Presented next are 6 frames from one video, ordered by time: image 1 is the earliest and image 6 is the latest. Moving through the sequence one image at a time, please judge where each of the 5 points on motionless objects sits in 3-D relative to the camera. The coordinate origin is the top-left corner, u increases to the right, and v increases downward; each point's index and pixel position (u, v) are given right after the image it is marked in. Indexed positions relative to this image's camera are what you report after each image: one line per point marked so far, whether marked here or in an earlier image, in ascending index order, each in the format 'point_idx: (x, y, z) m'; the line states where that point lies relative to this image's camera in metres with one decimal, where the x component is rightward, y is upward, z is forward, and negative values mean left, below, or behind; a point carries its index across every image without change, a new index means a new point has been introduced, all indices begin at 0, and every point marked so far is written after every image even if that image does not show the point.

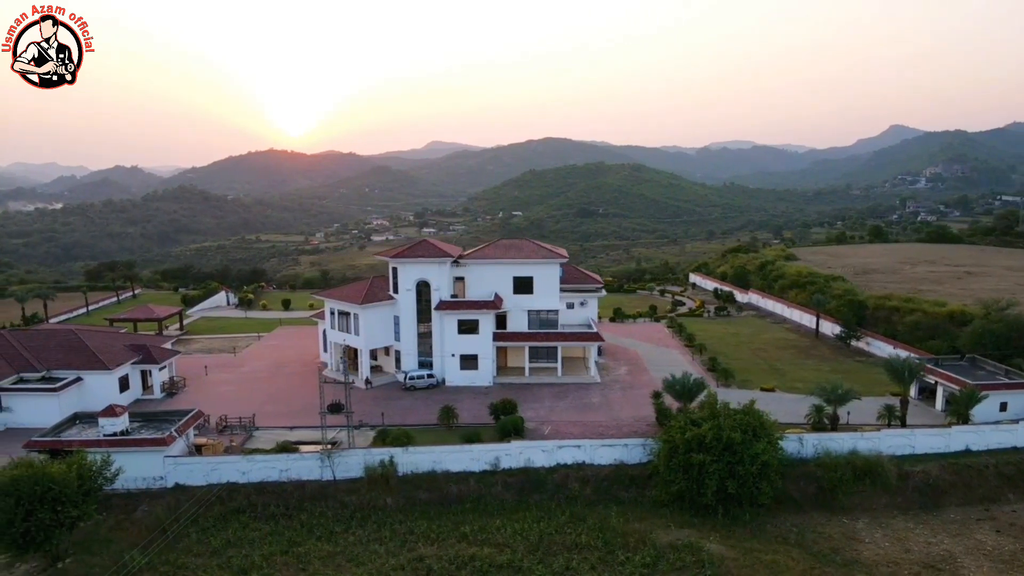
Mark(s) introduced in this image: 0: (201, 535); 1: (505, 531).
0: (-8.1, -6.6, +19.7) m
1: (-0.1, -6.5, +19.9) m
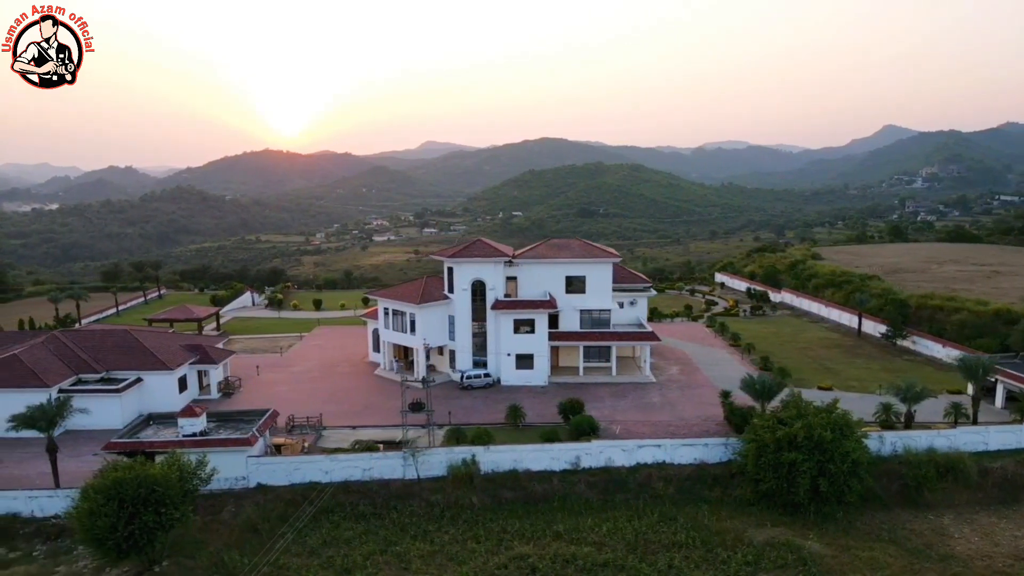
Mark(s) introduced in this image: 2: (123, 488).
0: (-5.6, -6.6, +19.6) m
1: (+2.4, -6.5, +19.8) m
2: (-8.8, -4.6, +17.0) m
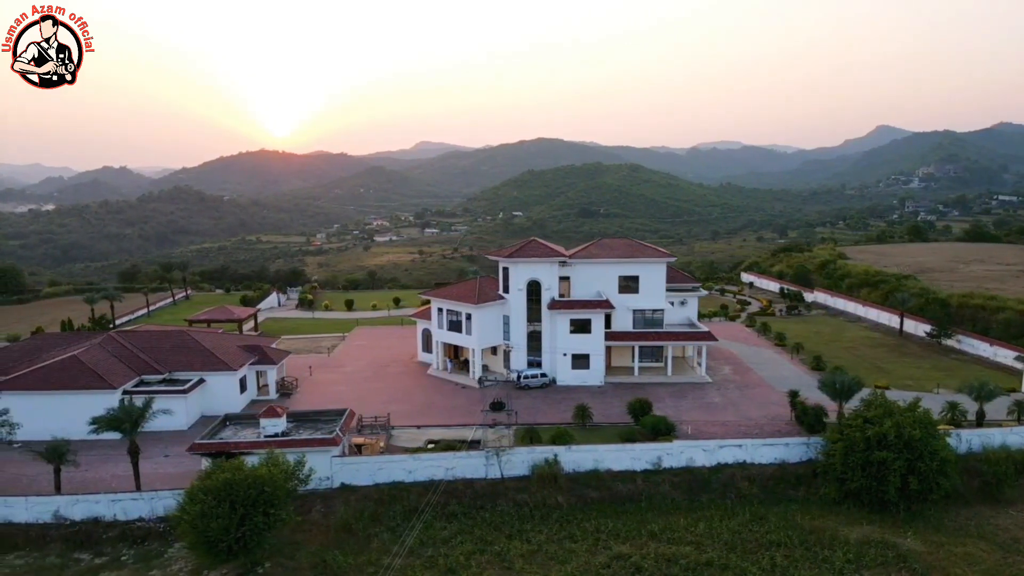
0: (-3.1, -6.6, +19.6) m
1: (+4.9, -6.5, +19.9) m
2: (-6.3, -4.6, +17.0) m
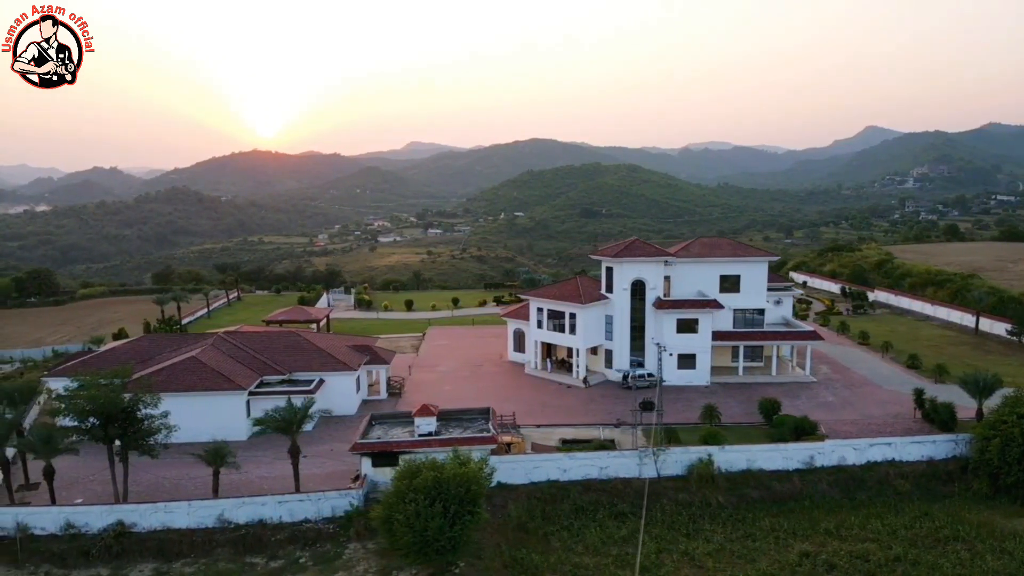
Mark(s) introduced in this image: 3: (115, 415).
0: (+1.6, -6.6, +19.6) m
1: (+9.6, -6.5, +20.0) m
2: (-1.6, -4.6, +16.9) m
3: (-10.6, -3.4, +19.6) m
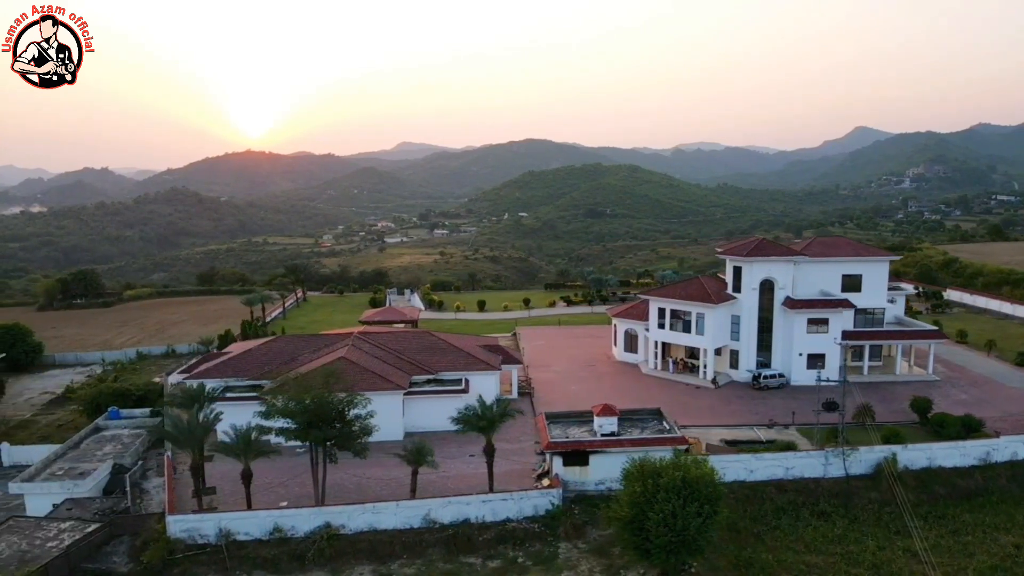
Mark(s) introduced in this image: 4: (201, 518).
0: (+7.2, -6.6, +19.7) m
1: (+15.2, -6.4, +20.2) m
2: (+4.1, -4.6, +17.0) m
3: (-4.9, -3.4, +19.6) m
4: (-8.4, -6.2, +19.9) m
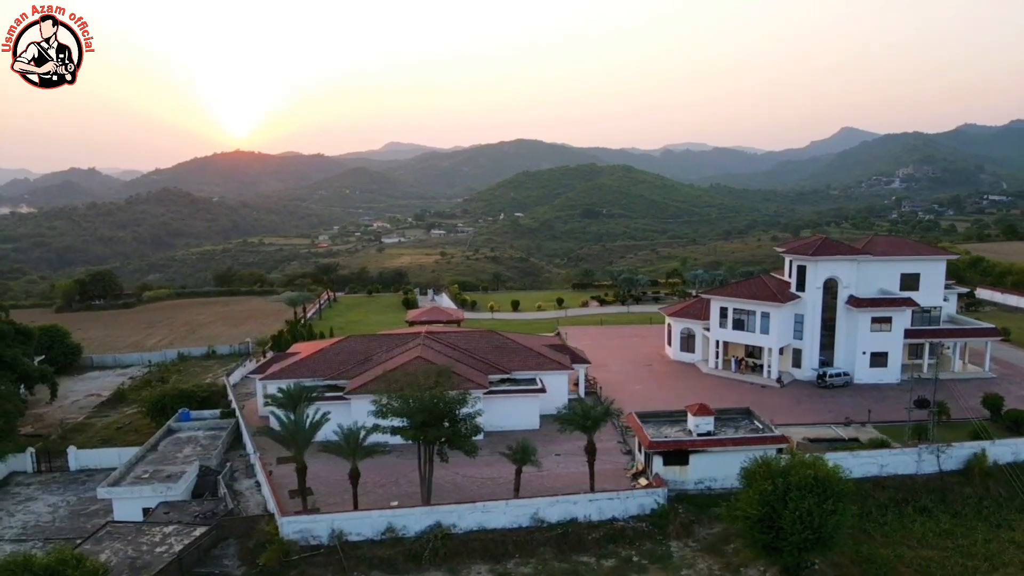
0: (+10.3, -6.5, +19.9) m
1: (+18.3, -6.4, +20.5) m
2: (+7.2, -4.6, +17.2) m
3: (-1.9, -3.4, +19.6) m
4: (-5.3, -6.2, +19.9) m
